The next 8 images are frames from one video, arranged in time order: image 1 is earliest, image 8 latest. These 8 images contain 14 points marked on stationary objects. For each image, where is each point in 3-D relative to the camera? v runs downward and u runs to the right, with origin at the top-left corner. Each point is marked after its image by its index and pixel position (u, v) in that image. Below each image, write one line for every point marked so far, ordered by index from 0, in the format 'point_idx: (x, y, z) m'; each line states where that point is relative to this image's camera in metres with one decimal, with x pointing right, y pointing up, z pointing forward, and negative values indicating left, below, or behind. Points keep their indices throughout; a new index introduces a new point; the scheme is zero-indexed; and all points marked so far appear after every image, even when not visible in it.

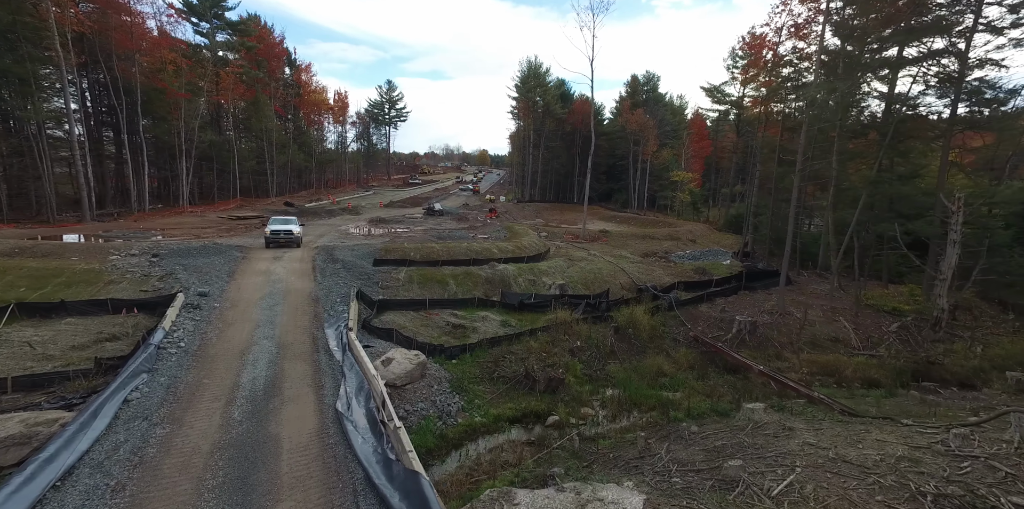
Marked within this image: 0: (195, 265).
0: (-11.8, -0.4, +17.6) m
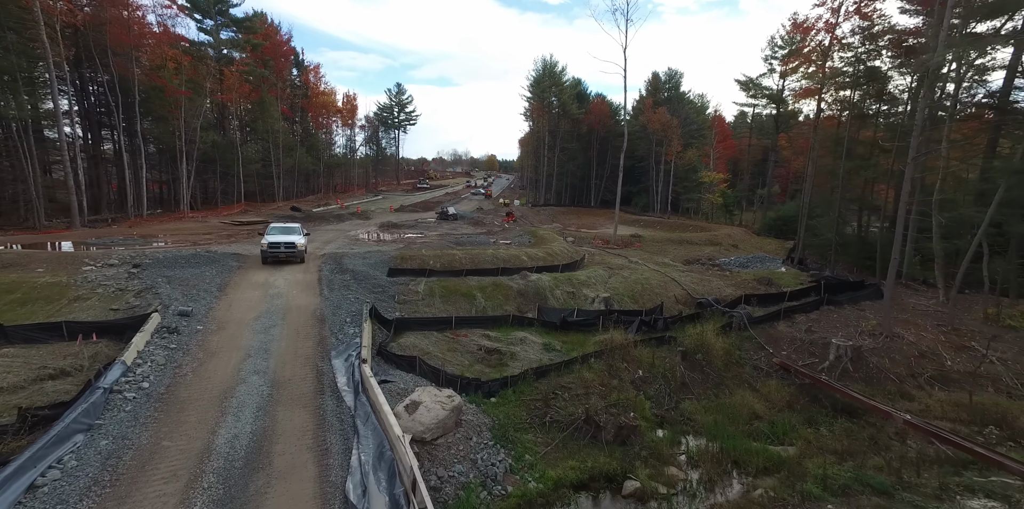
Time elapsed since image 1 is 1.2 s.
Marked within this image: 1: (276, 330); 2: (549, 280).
0: (-10.5, -0.7, +15.1) m
1: (-6.0, -1.9, +12.0) m
2: (+1.4, -1.0, +18.4) m
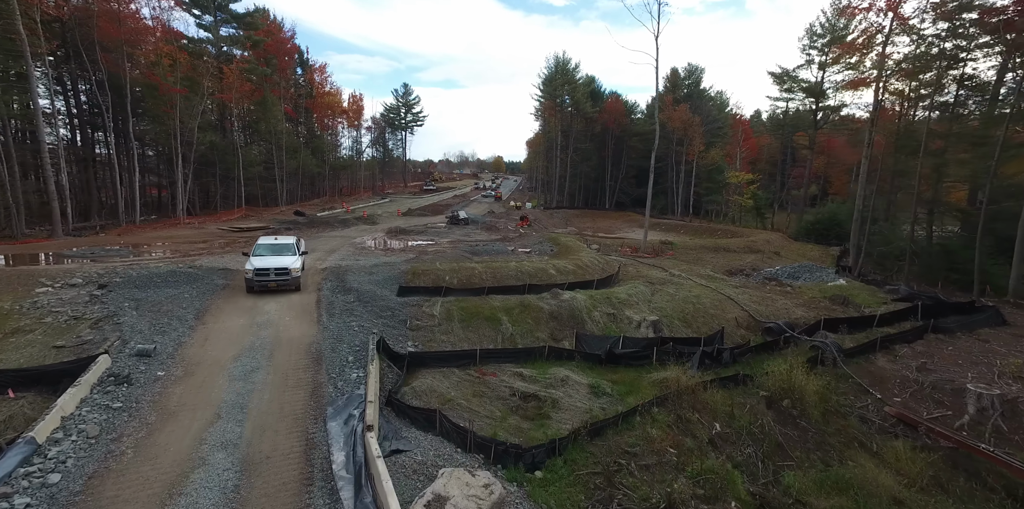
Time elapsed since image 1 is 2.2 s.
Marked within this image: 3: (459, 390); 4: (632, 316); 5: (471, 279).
0: (-9.6, -1.2, +12.6) m
1: (-5.1, -2.4, +9.4) m
2: (+2.4, -1.5, +15.8) m
3: (-1.2, -3.0, +10.5) m
4: (+3.8, -1.9, +15.3) m
5: (-1.5, -1.1, +17.5) m
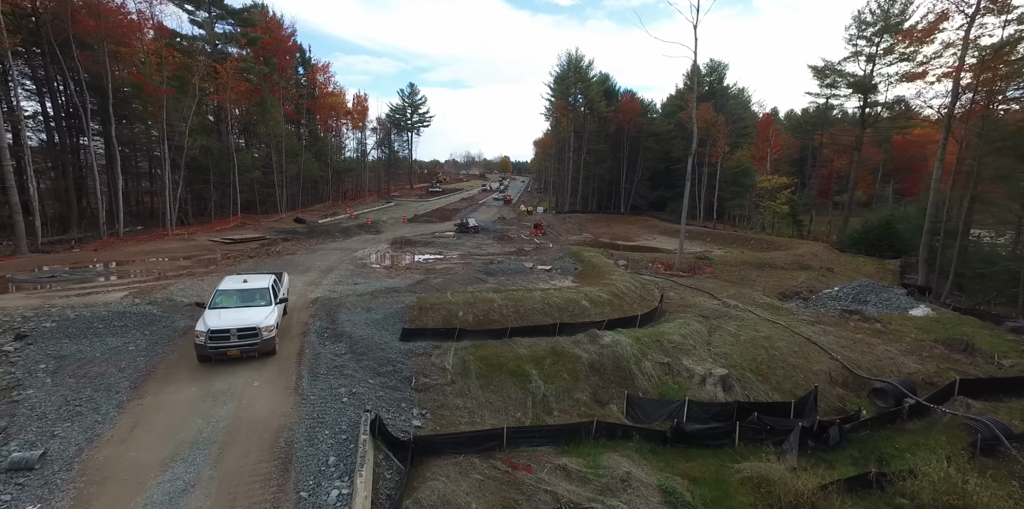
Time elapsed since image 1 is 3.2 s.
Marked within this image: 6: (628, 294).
0: (-8.9, -2.2, +9.7) m
1: (-4.4, -3.3, +6.5) m
2: (+3.2, -2.4, +12.7) m
3: (-0.5, -3.9, +7.5) m
4: (+4.6, -2.8, +12.2) m
5: (-0.7, -2.0, +14.5) m
6: (+4.3, -1.5, +17.5) m
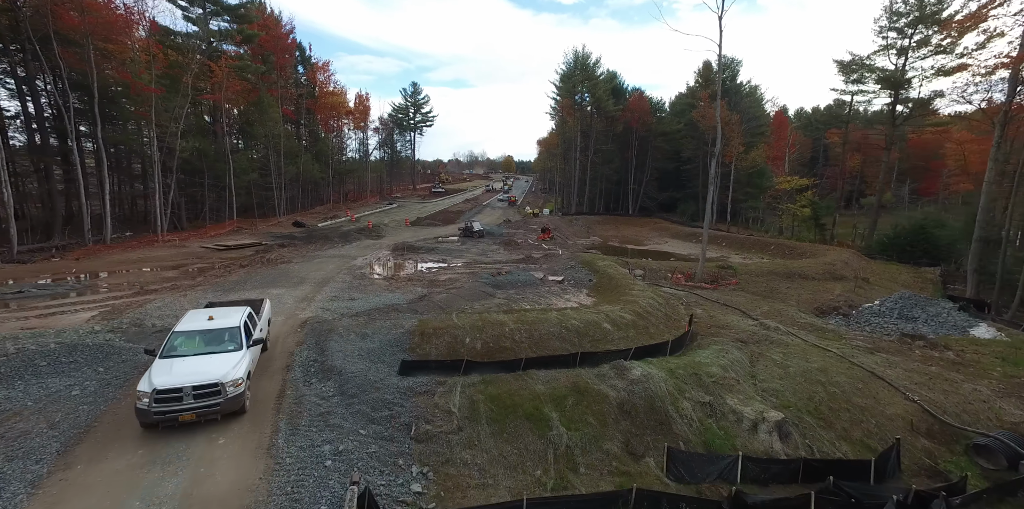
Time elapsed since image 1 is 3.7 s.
0: (-8.5, -2.7, +8.0) m
1: (-4.0, -3.8, +4.8) m
2: (+3.6, -2.9, +11.0) m
3: (-0.1, -4.4, +5.7) m
4: (+5.0, -3.3, +10.4) m
5: (-0.4, -2.5, +12.8) m
6: (+4.7, -1.9, +15.7) m
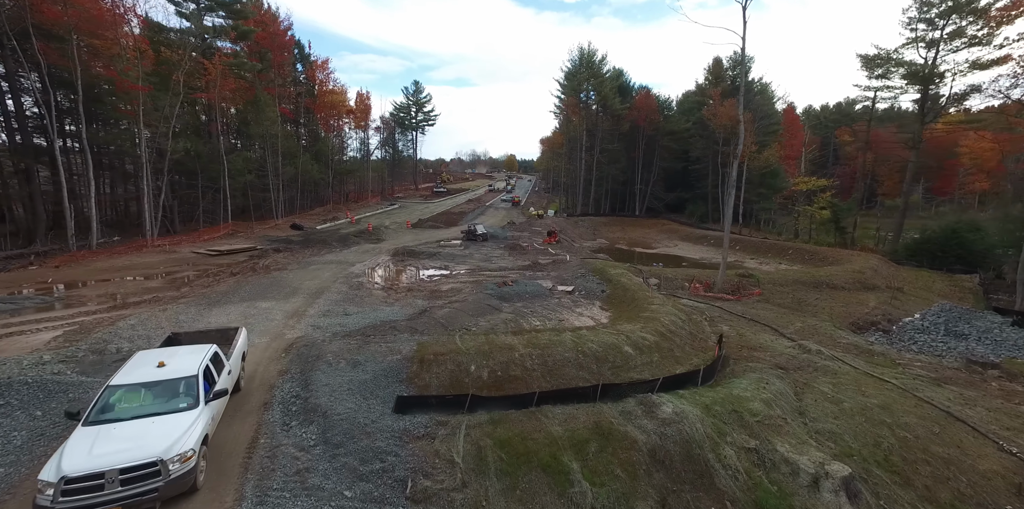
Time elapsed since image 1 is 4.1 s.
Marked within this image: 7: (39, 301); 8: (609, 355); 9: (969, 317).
0: (-8.3, -3.1, +6.6) m
1: (-3.8, -4.3, +3.3) m
2: (+3.8, -3.3, +9.4) m
3: (+0.1, -4.8, +4.2) m
4: (+5.2, -3.7, +8.8) m
5: (-0.1, -2.9, +11.3) m
6: (+5.0, -2.3, +14.2) m
7: (-17.4, -1.8, +17.6) m
8: (+2.6, -2.6, +12.2) m
9: (+17.0, -2.4, +17.5) m
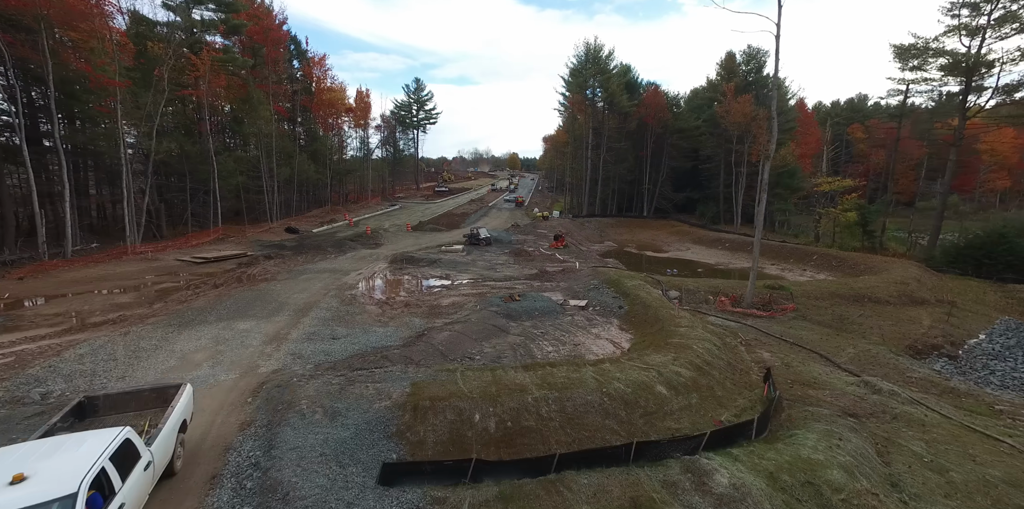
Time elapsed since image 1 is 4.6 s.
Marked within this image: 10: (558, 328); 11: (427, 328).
0: (-8.0, -3.6, +4.5) m
1: (-3.6, -4.8, +1.2) m
2: (+4.1, -3.8, +7.4) m
3: (+0.3, -5.4, +2.2) m
4: (+5.5, -4.2, +6.8) m
5: (+0.2, -3.4, +9.2) m
6: (+5.2, -2.8, +12.1) m
7: (-17.1, -2.3, +15.6) m
8: (+2.8, -3.1, +10.2) m
9: (+17.3, -2.8, +15.3) m
10: (+1.7, -2.3, +16.9) m
11: (-2.9, -2.4, +16.2) m
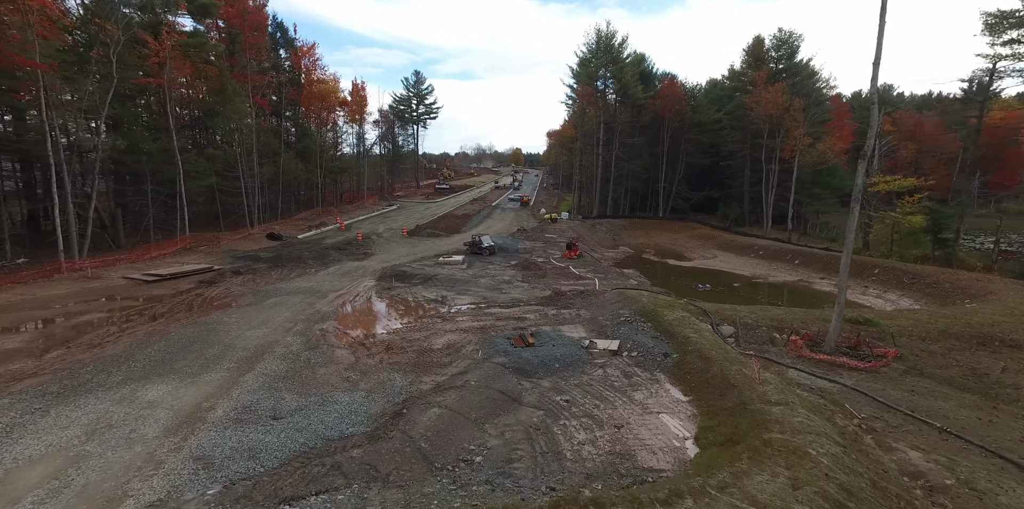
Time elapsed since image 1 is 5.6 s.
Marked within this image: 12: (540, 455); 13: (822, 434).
0: (-7.8, -4.7, 0.0) m
1: (-3.4, -5.9, -3.3) m
2: (+4.4, -4.8, +2.7) m
3: (+0.6, -6.4, -2.4) m
4: (+5.8, -5.3, +2.1) m
5: (+0.5, -4.4, +4.6) m
6: (+5.5, -3.8, +7.5) m
7: (-16.8, -3.3, +11.1) m
8: (+3.1, -4.1, +5.5) m
9: (+17.6, -3.8, +10.6) m
10: (+2.0, -3.3, +12.2) m
11: (-2.6, -3.3, +11.6) m
12: (+0.7, -3.6, +9.3) m
13: (+6.1, -3.5, +9.1) m
